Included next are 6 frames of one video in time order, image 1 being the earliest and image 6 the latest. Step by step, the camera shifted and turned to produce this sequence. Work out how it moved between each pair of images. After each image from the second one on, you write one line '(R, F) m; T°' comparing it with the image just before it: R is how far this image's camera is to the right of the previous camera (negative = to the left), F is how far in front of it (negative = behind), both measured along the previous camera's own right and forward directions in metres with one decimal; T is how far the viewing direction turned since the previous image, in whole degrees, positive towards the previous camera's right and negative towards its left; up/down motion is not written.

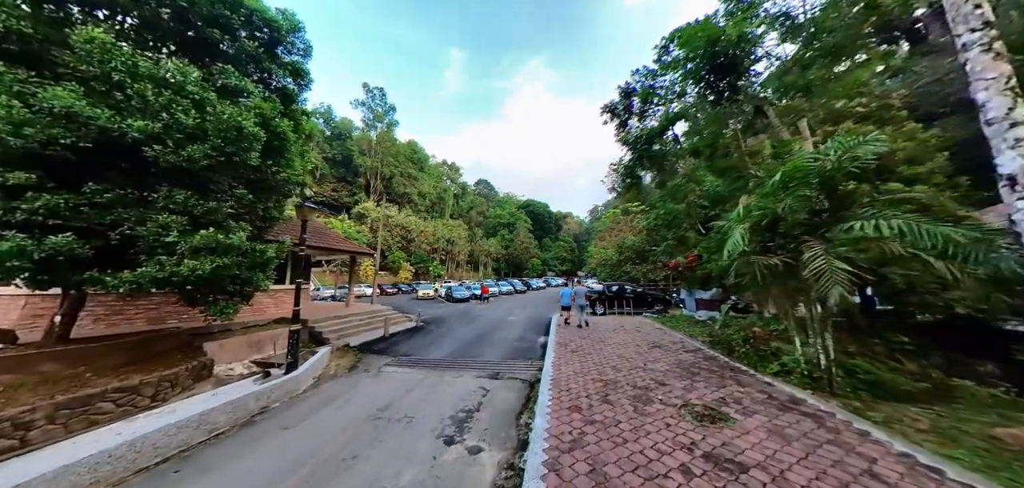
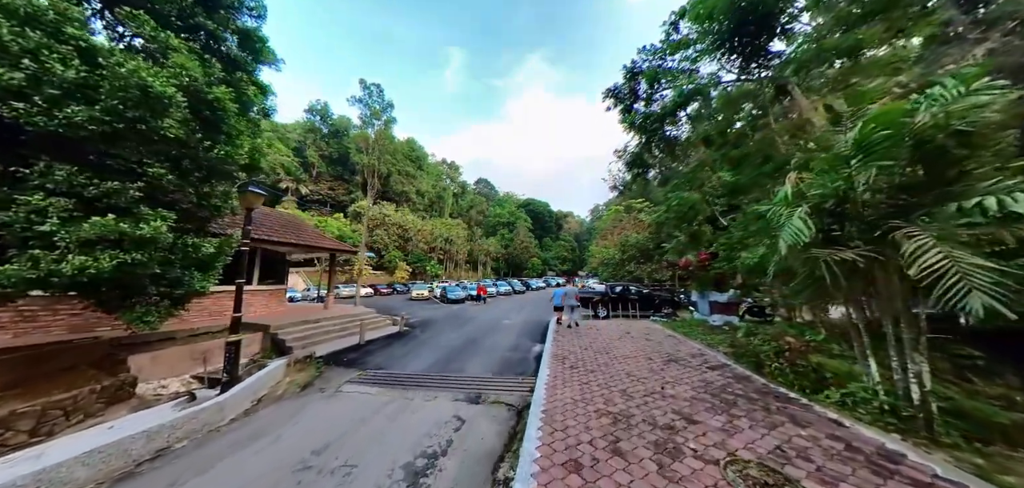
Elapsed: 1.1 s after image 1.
(+0.2, +1.1) m; 0°
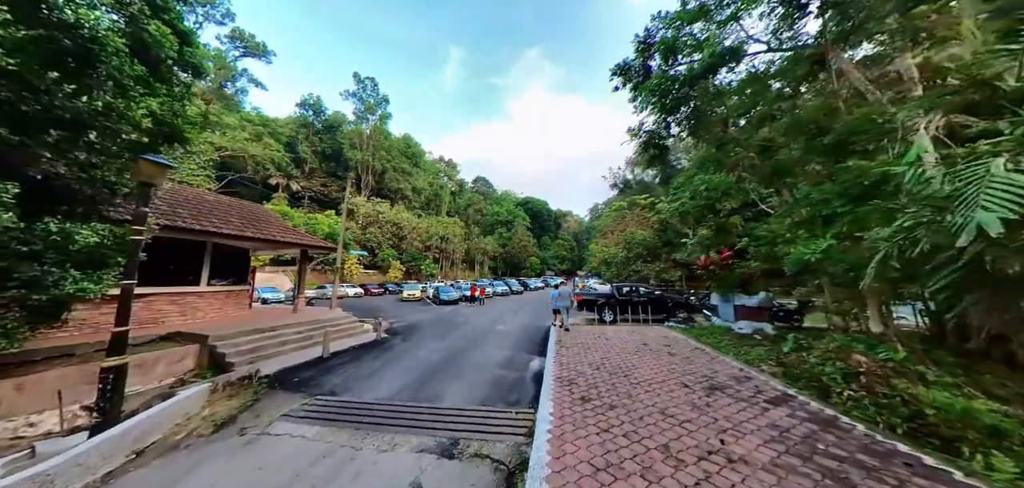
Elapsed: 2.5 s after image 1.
(+0.1, +1.4) m; 0°
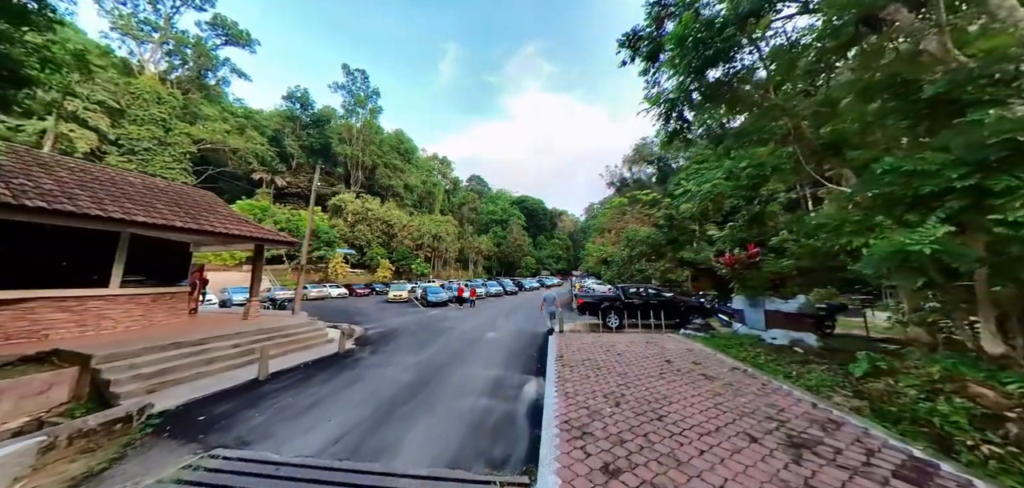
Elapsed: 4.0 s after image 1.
(+0.1, +1.5) m; +1°
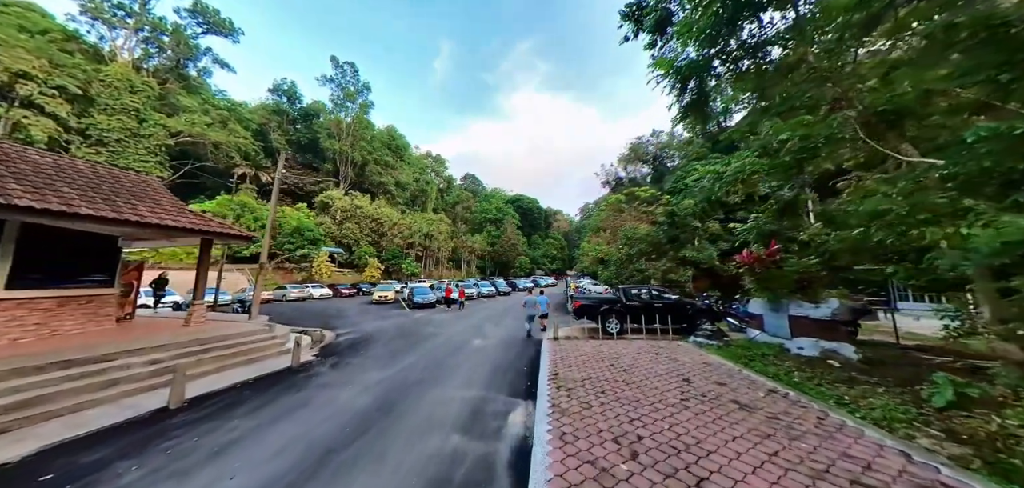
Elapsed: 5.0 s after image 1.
(+0.2, +1.2) m; +1°
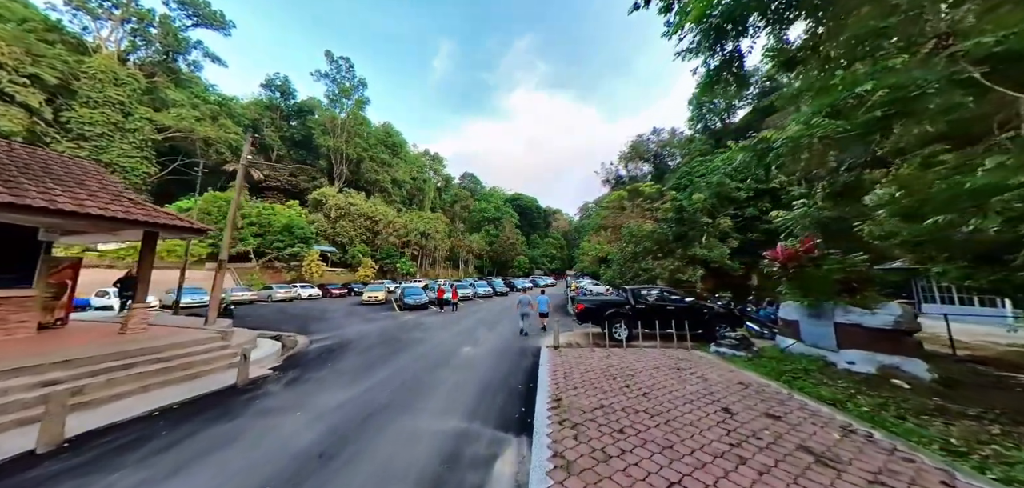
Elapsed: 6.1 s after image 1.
(+0.1, +1.1) m; 0°
